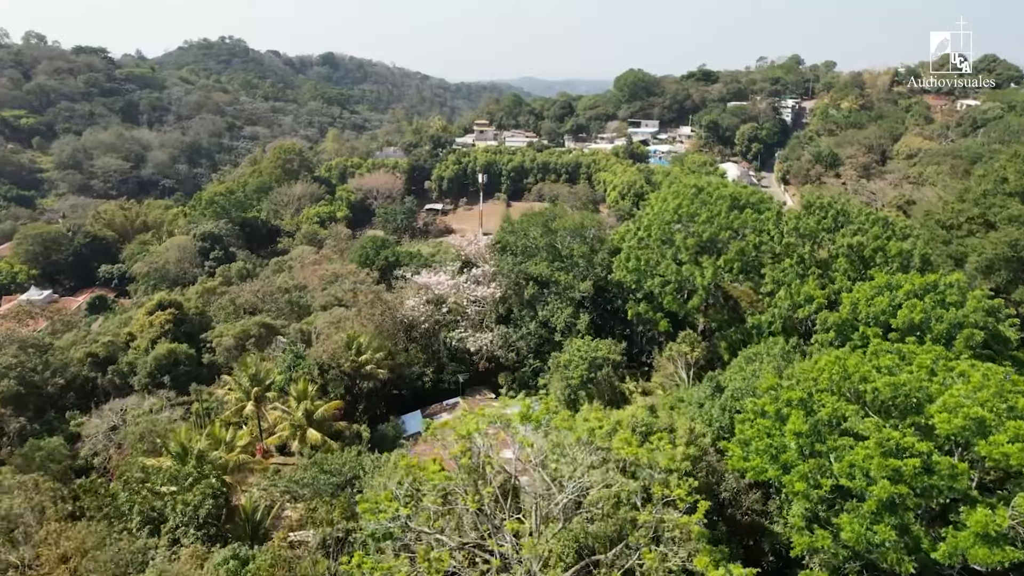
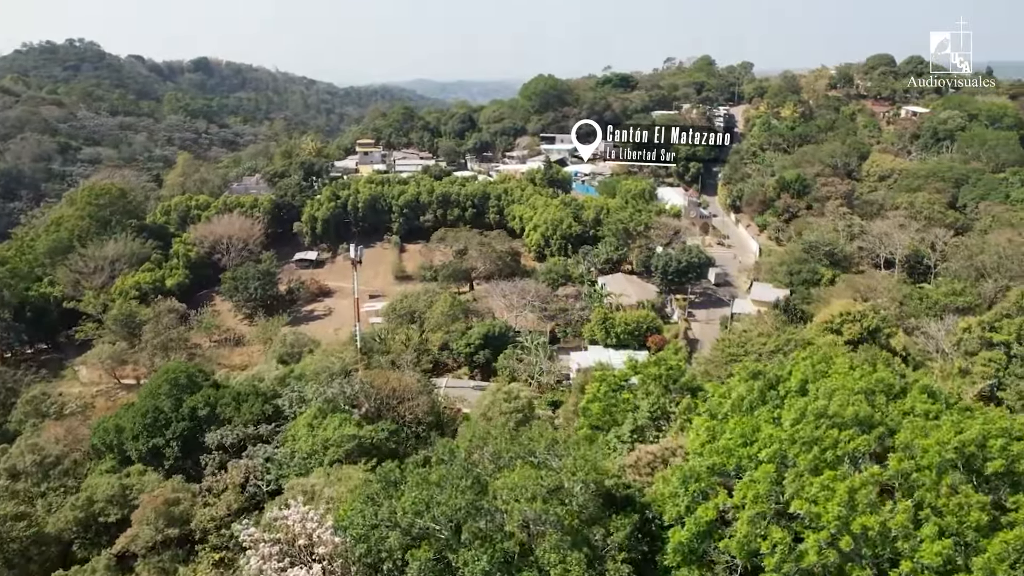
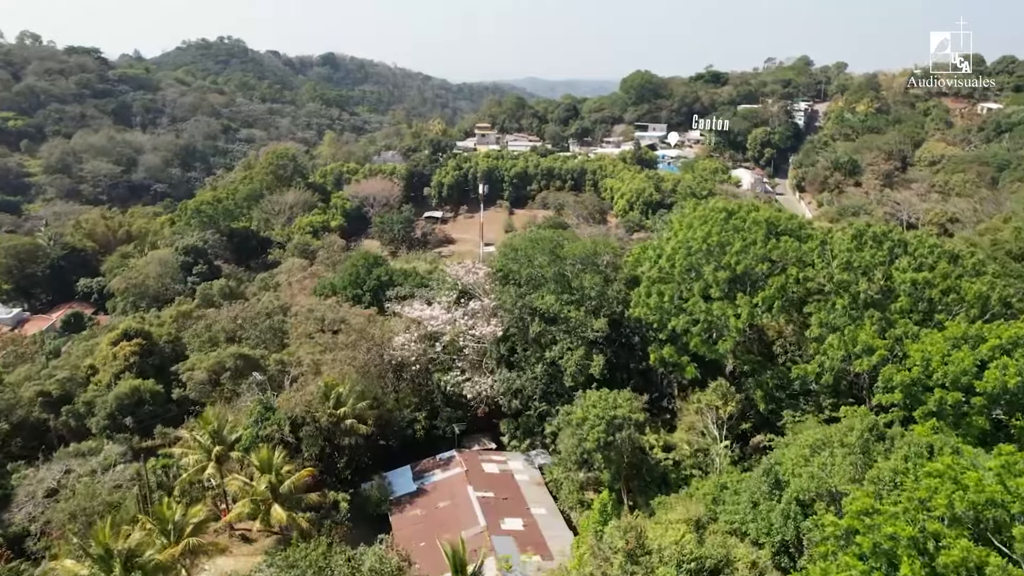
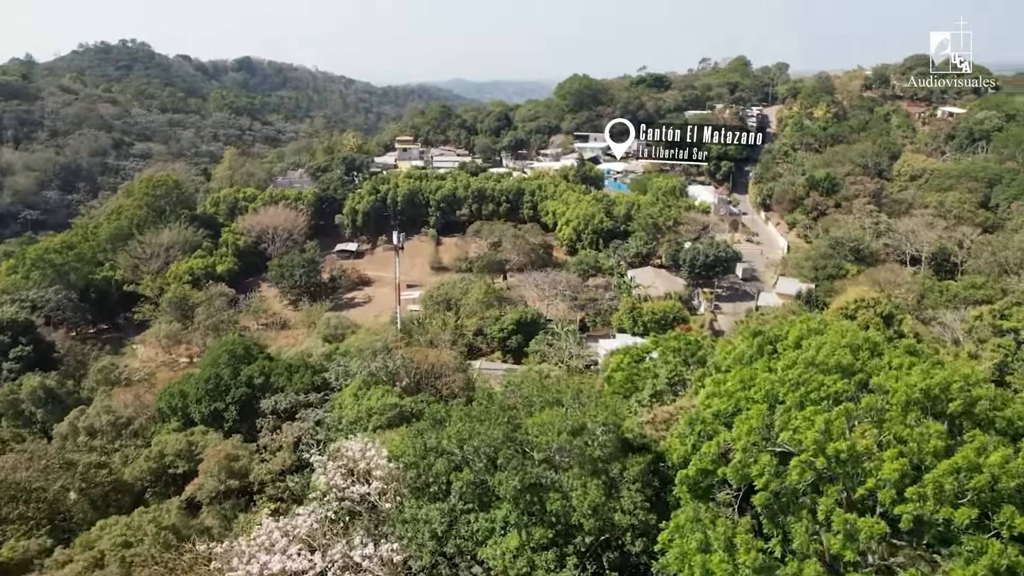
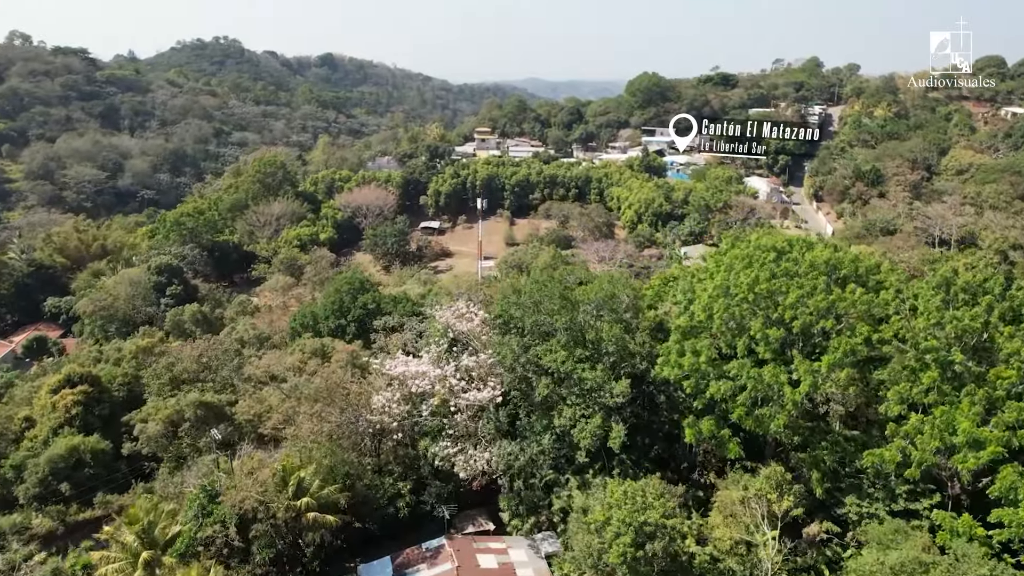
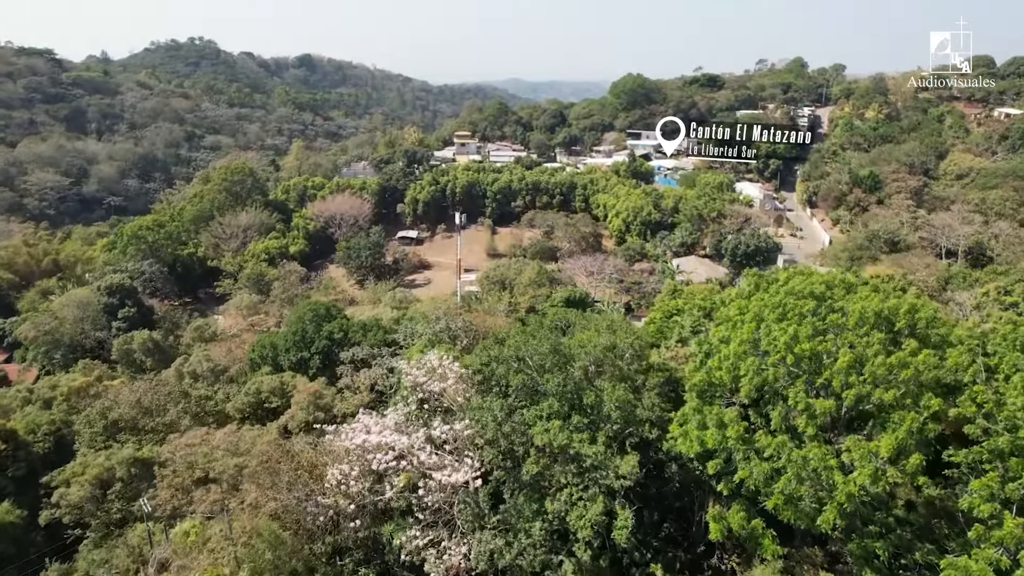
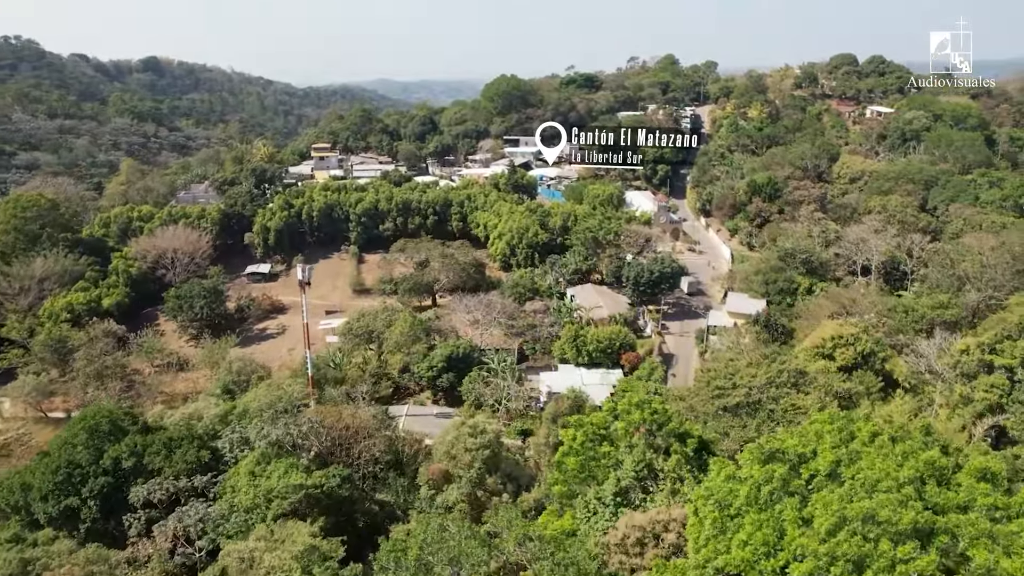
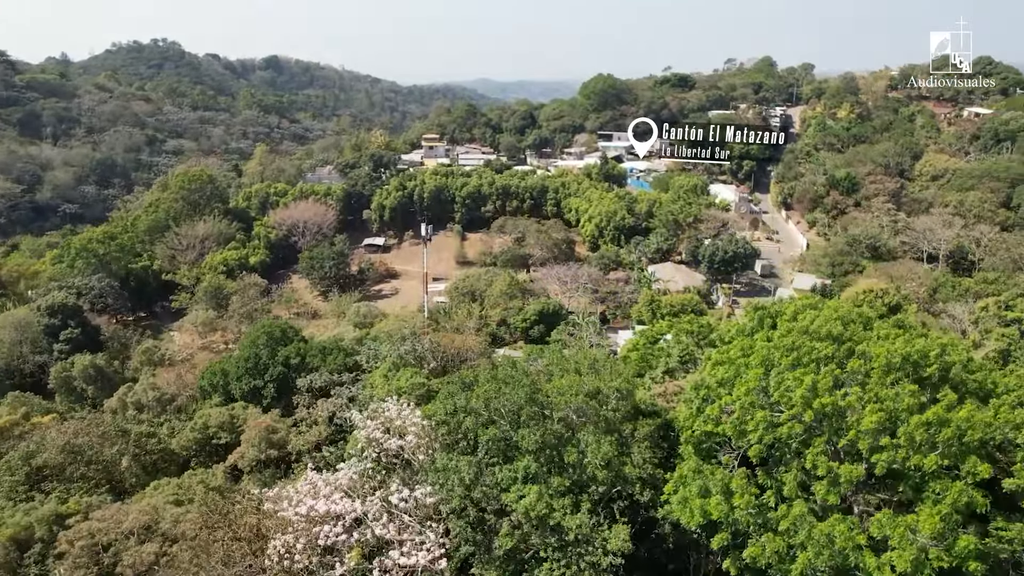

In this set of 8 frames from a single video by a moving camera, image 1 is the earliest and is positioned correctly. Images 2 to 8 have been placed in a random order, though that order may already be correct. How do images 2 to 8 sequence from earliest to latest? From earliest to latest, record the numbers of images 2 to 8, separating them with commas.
3, 5, 6, 8, 4, 2, 7
